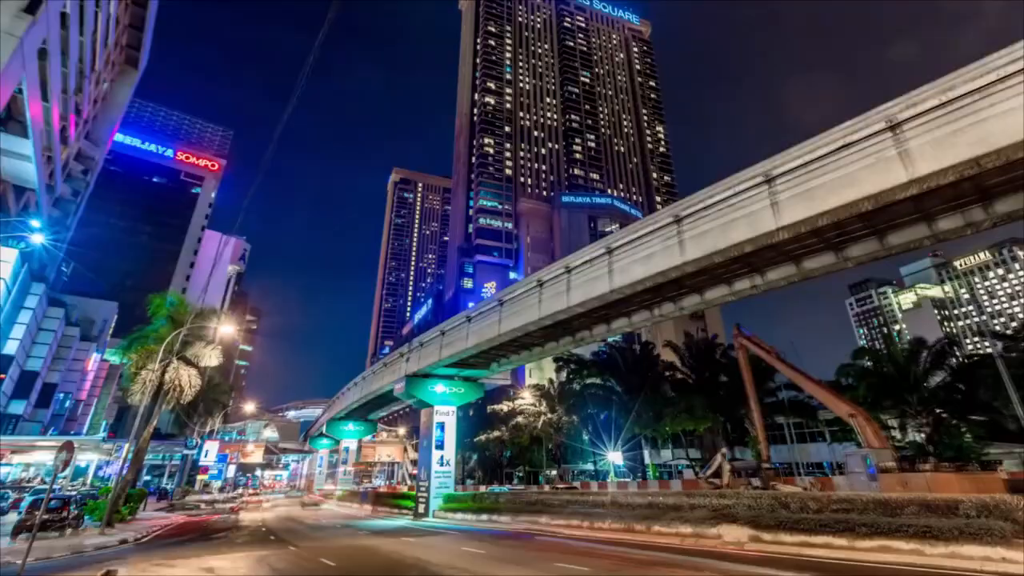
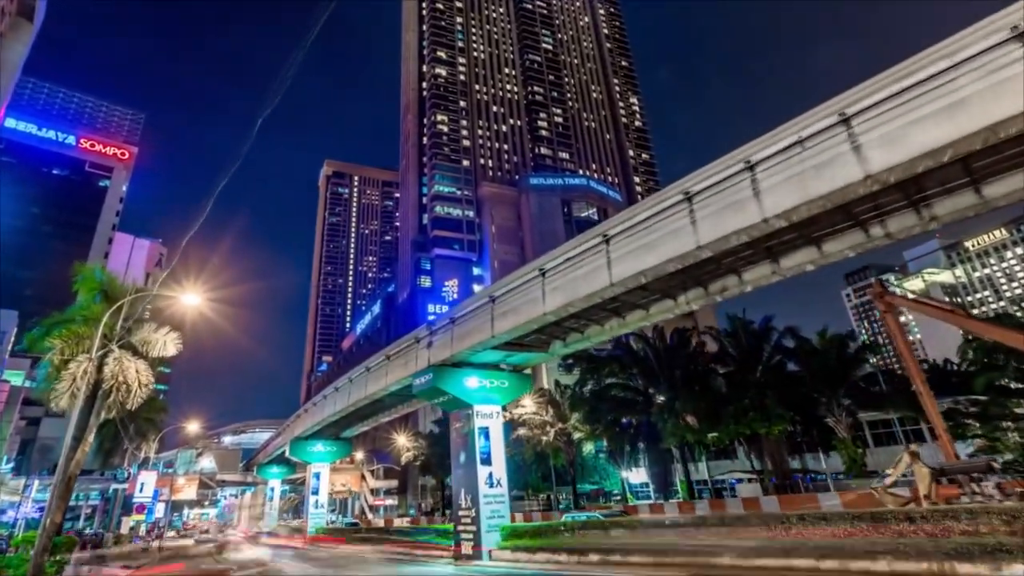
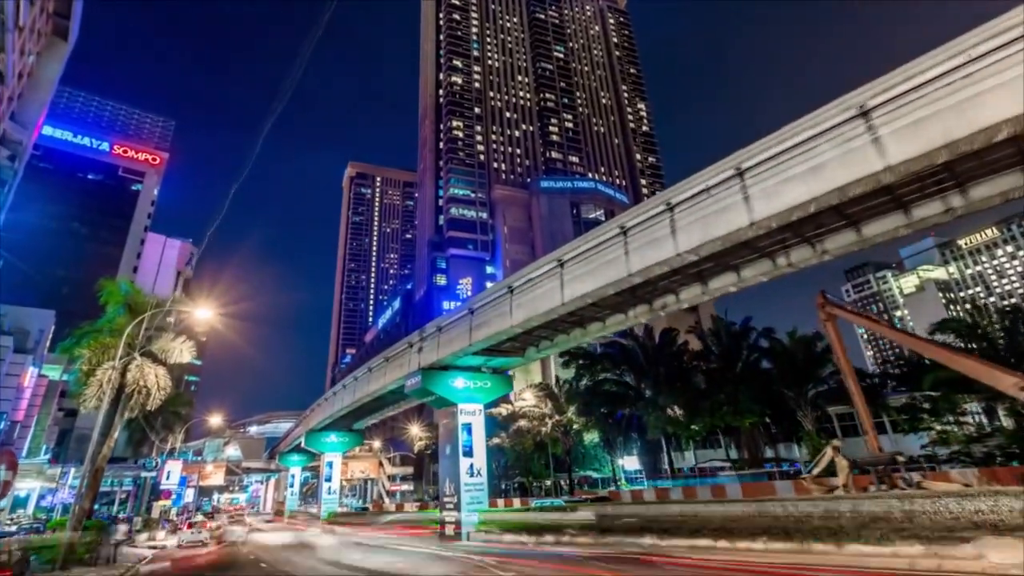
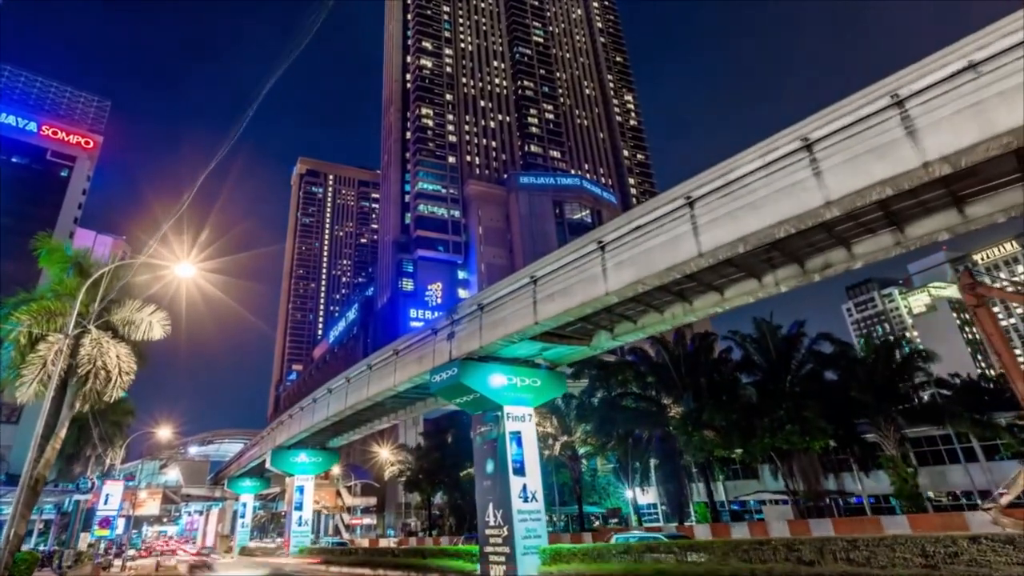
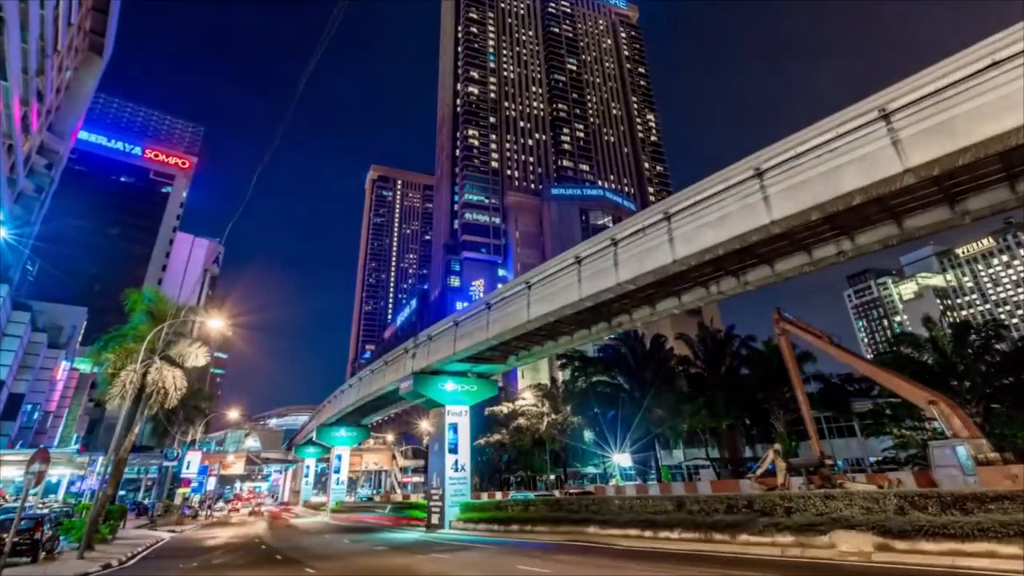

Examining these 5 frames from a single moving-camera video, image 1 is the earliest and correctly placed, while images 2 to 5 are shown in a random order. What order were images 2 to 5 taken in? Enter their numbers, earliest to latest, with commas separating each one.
5, 3, 2, 4
